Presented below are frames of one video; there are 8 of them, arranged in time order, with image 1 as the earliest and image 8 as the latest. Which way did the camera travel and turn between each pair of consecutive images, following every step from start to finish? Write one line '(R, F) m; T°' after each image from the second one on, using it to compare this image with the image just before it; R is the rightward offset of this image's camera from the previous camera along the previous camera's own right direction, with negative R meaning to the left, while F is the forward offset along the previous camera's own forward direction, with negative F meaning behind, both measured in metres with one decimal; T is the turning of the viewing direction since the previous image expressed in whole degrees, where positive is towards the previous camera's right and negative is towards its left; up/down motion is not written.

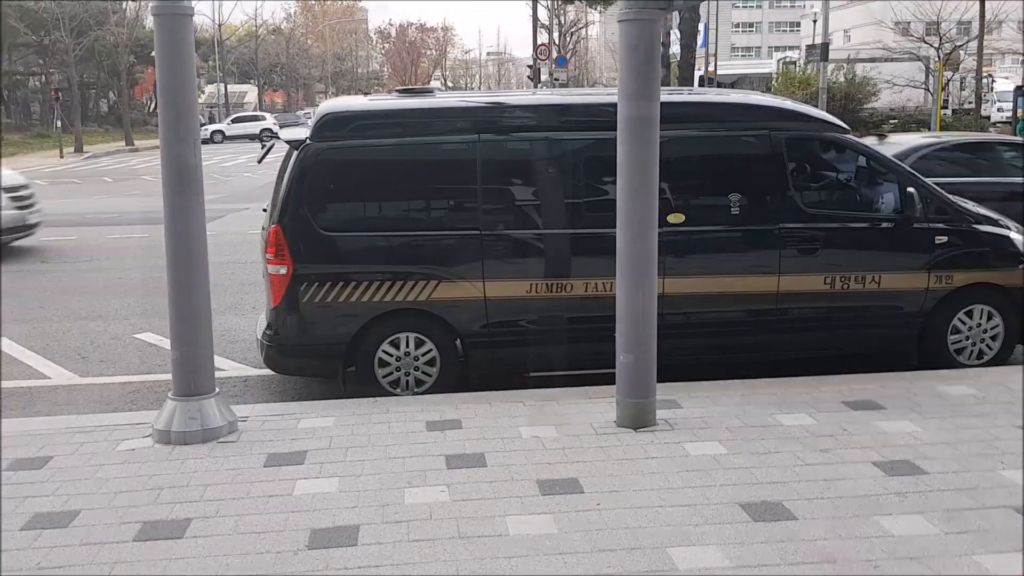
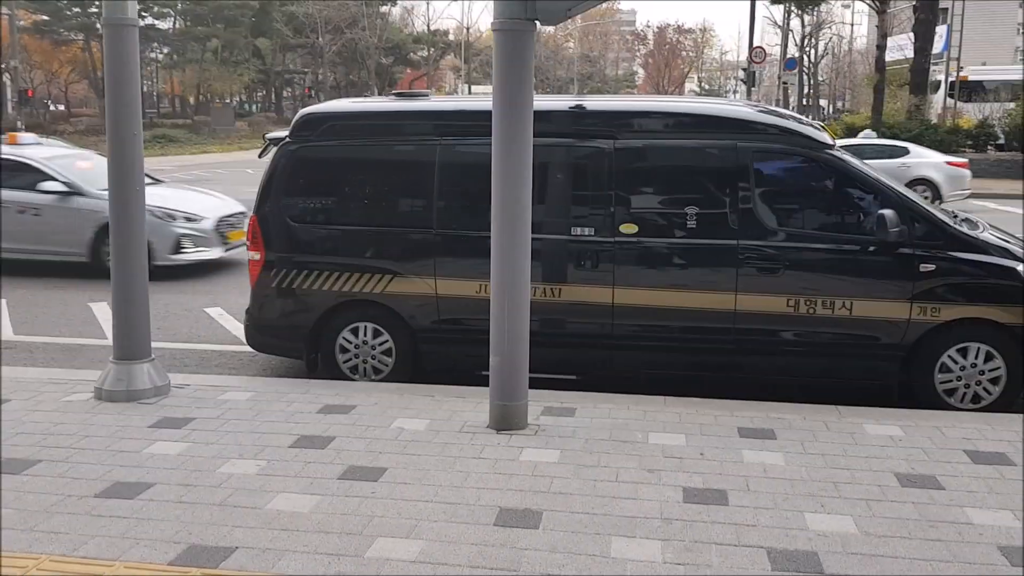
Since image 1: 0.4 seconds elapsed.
(+1.9, +0.1) m; -15°
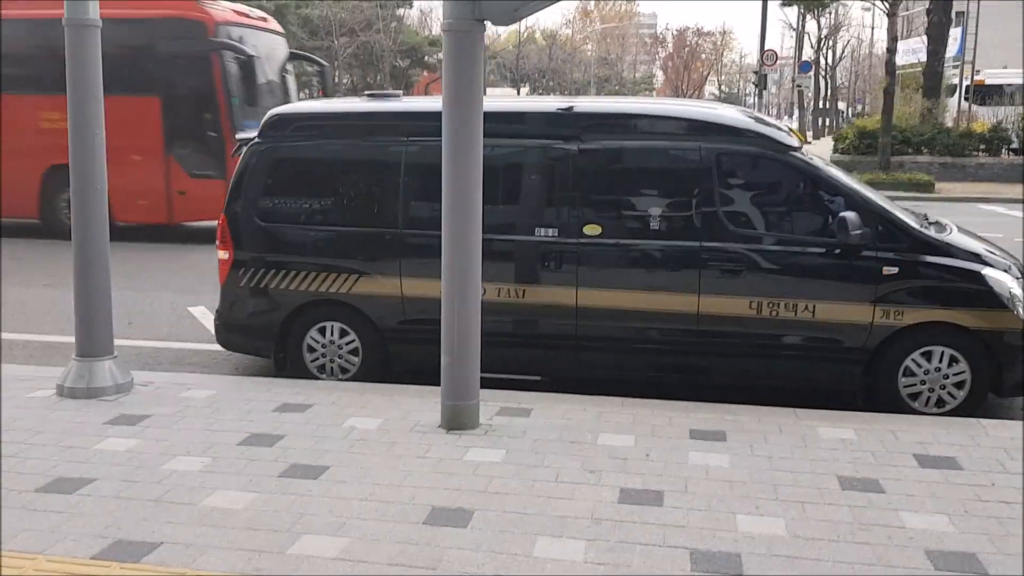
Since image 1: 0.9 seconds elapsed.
(+0.3, 0.0) m; -1°
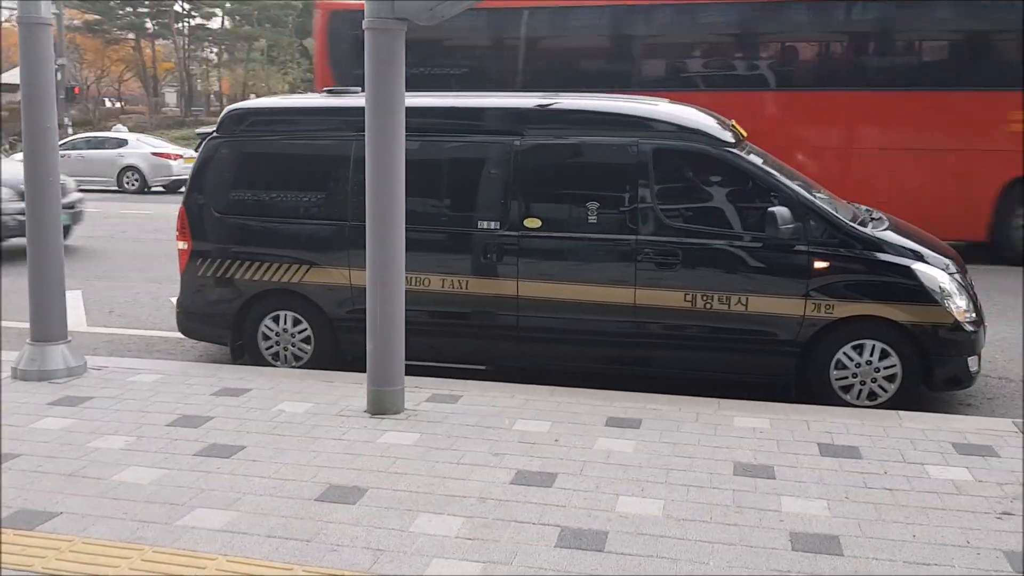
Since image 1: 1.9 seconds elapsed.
(+0.6, -0.1) m; -2°
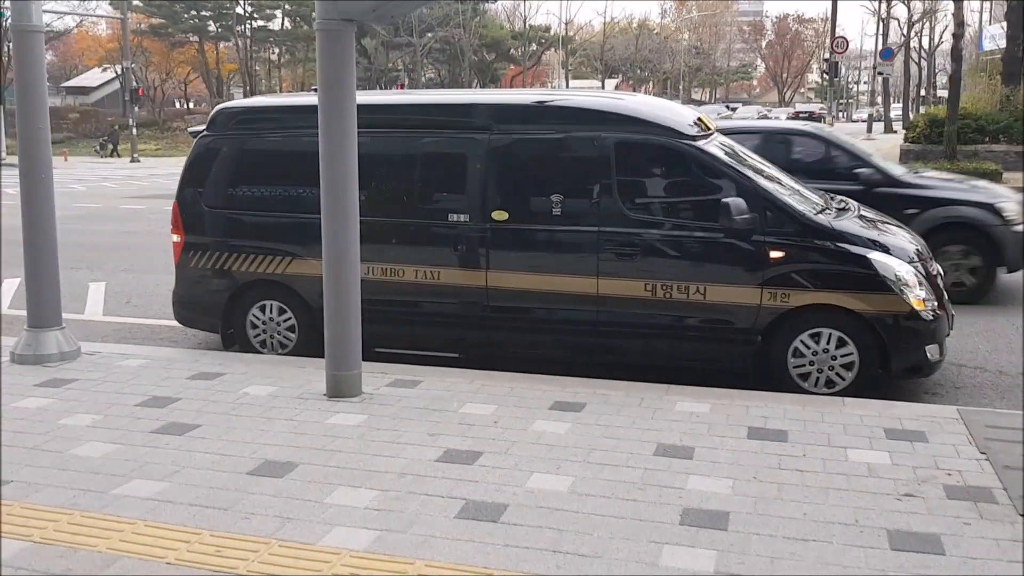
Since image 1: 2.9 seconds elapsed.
(+0.6, -0.2) m; -4°
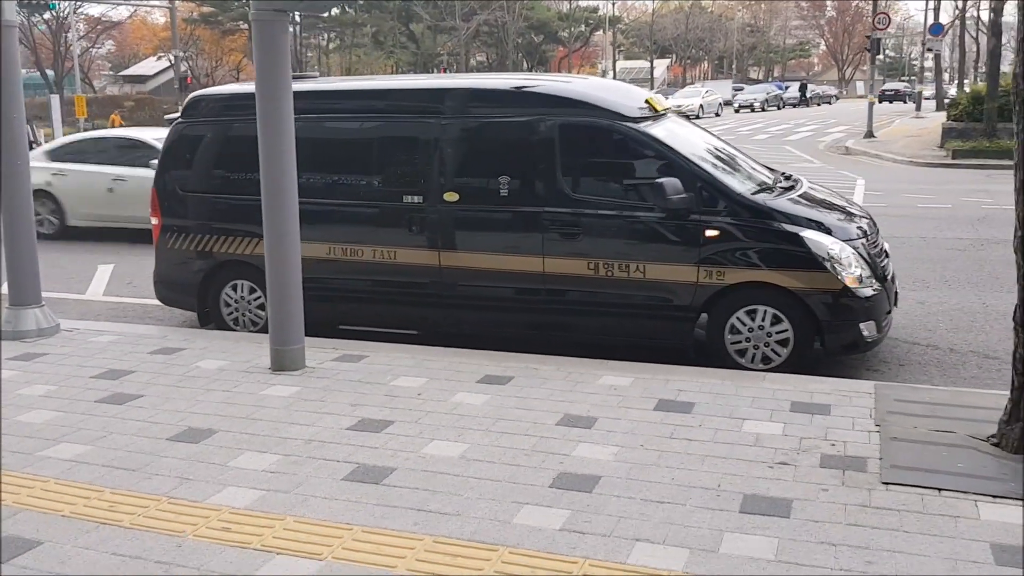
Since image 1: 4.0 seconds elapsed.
(+0.7, -0.2) m; -3°
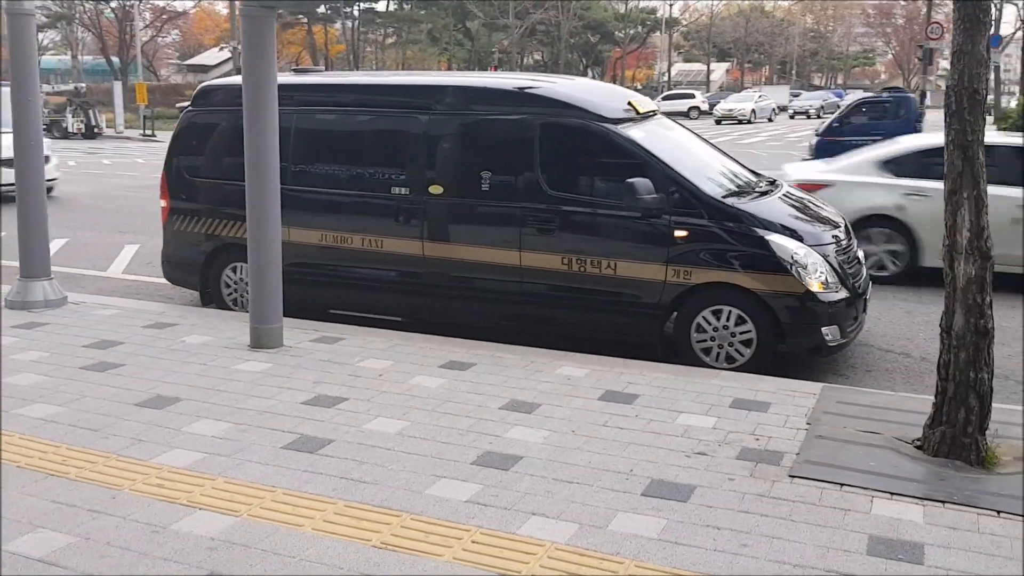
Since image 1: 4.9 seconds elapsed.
(+0.5, -0.2) m; -3°
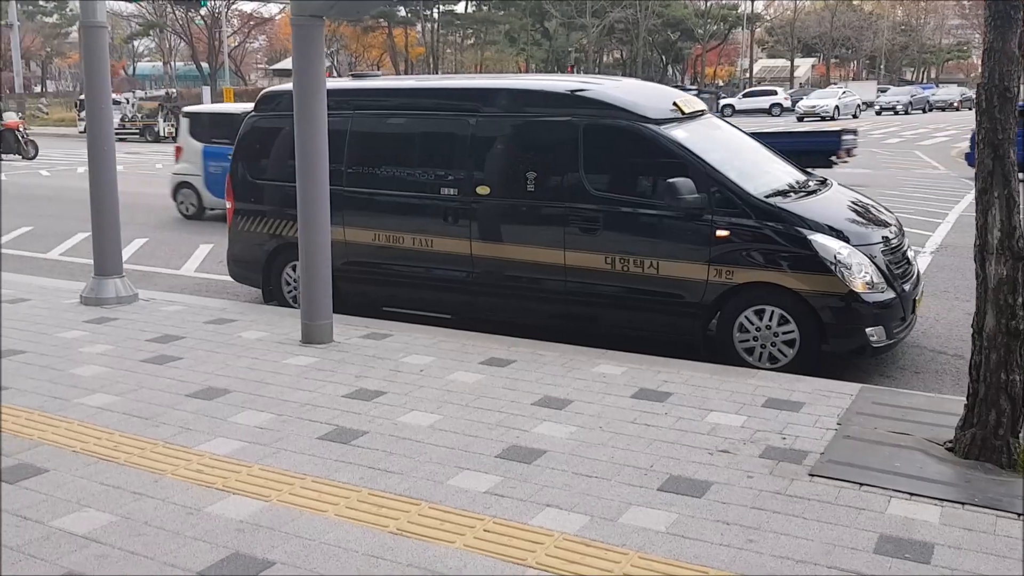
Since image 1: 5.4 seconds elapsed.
(+0.2, -0.1) m; -5°
